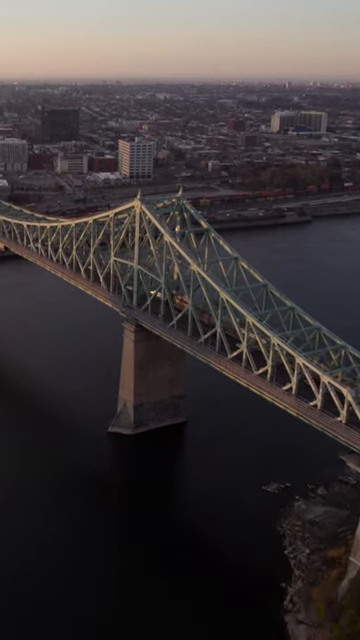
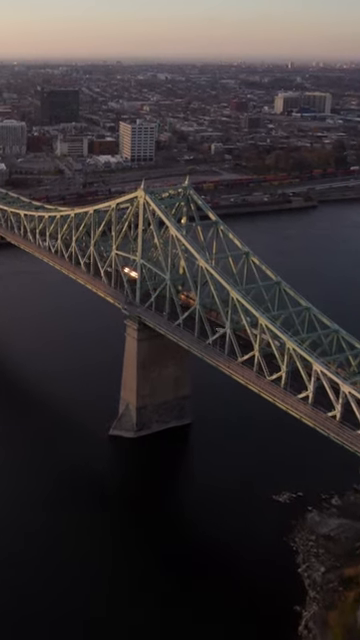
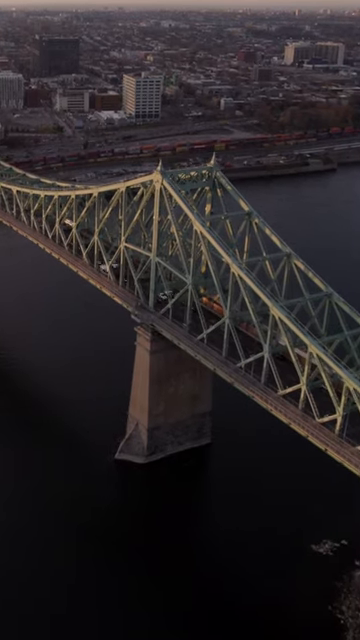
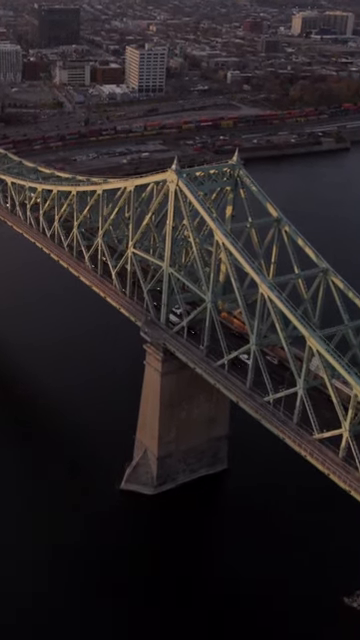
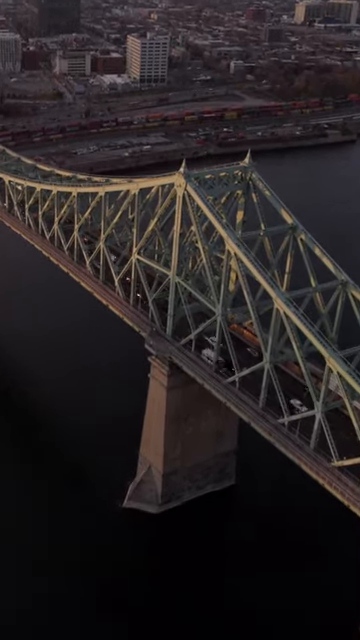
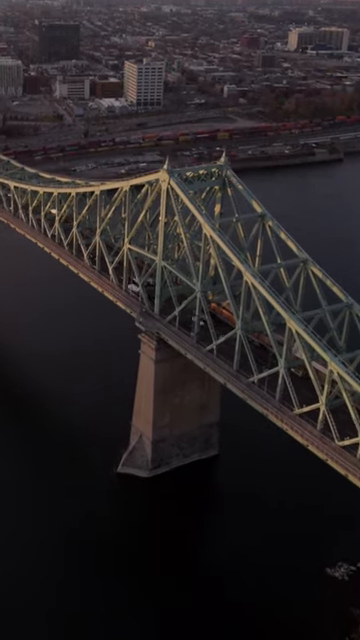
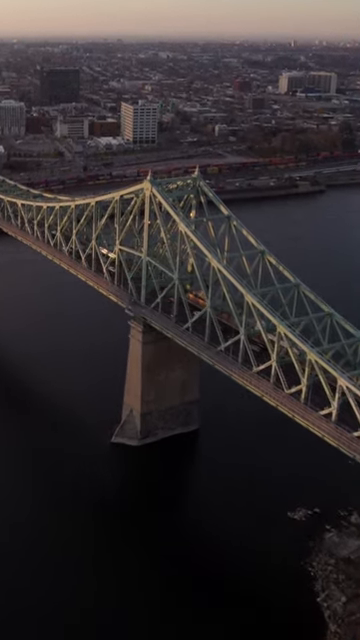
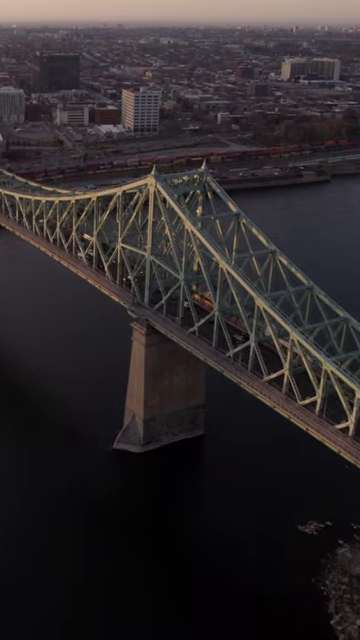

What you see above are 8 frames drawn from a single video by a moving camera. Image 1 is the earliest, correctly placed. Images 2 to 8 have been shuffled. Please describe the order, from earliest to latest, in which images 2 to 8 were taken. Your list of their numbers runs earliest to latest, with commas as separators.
2, 7, 8, 3, 6, 4, 5
